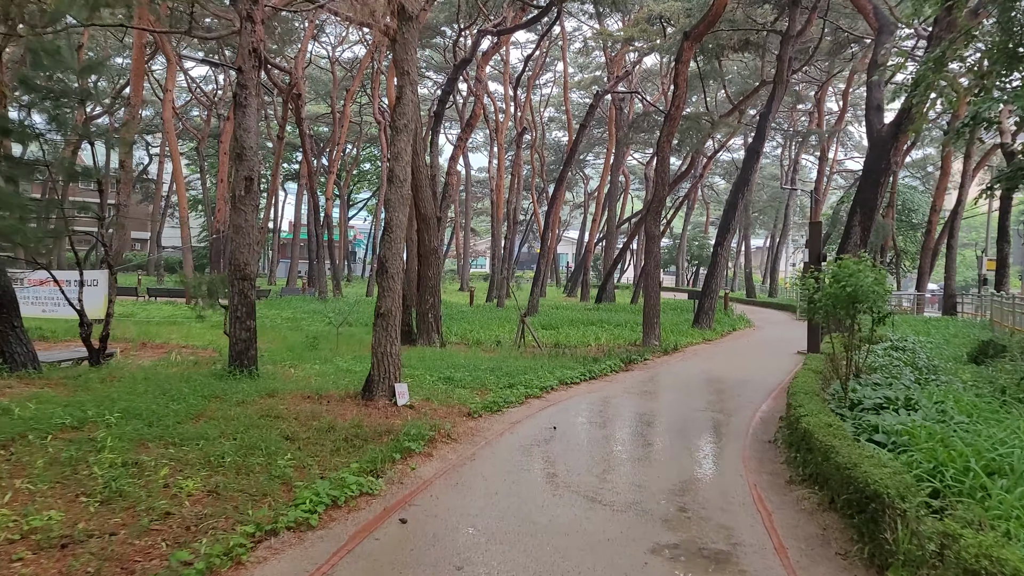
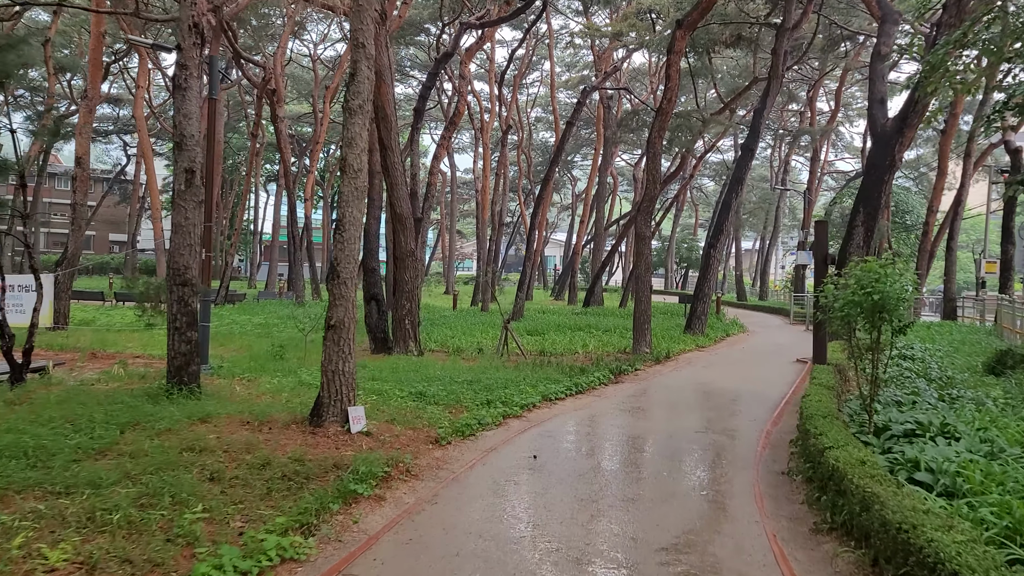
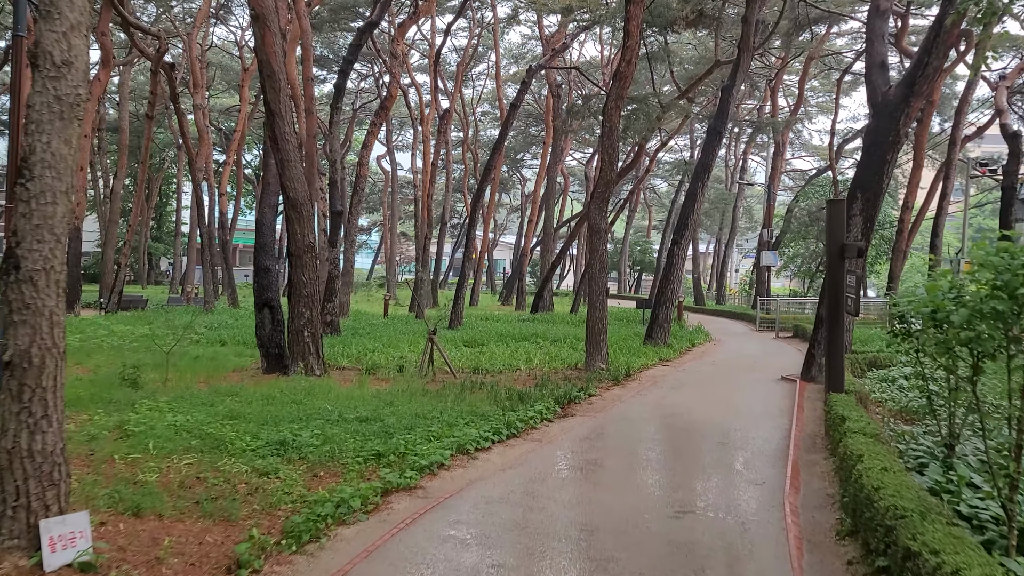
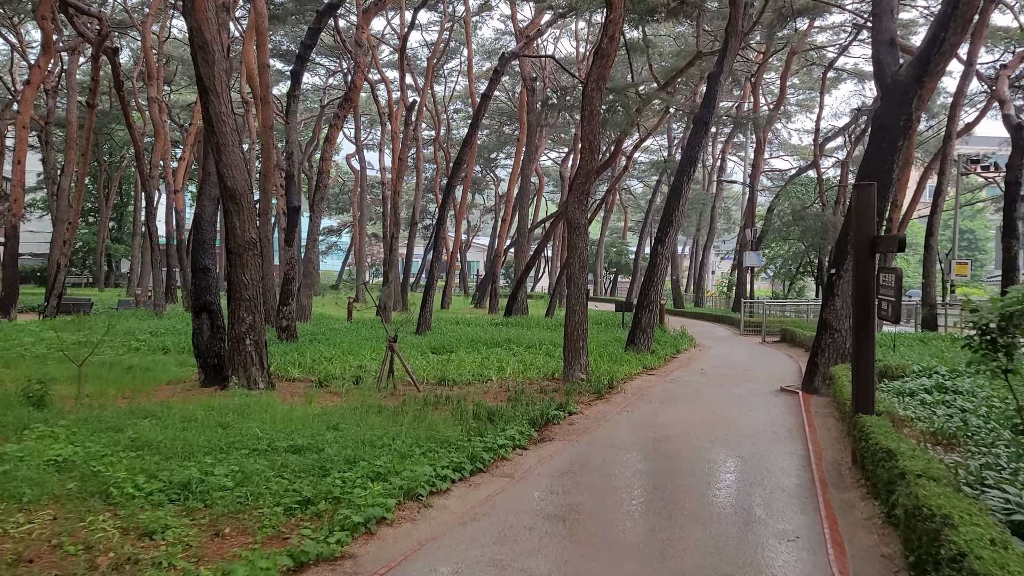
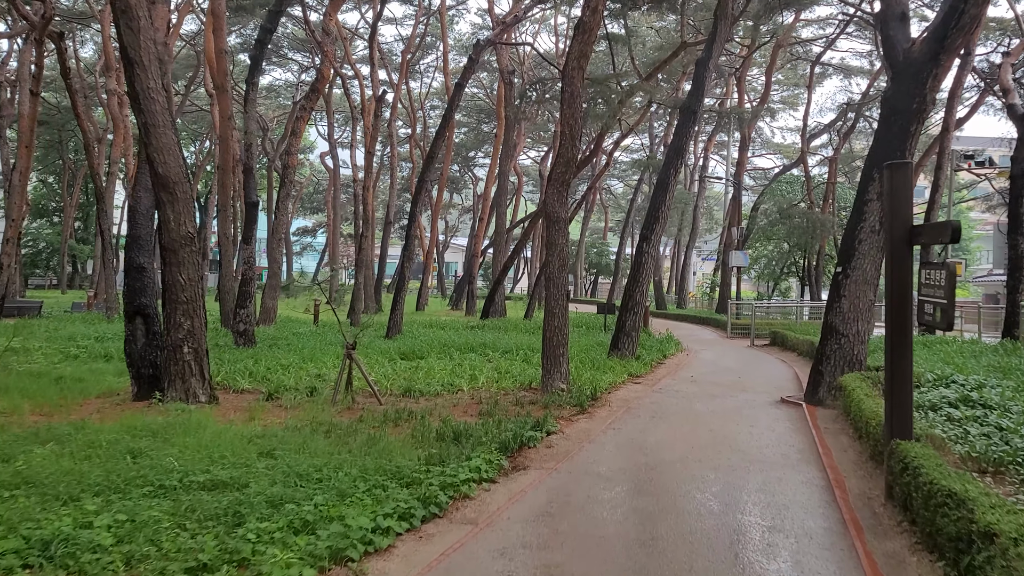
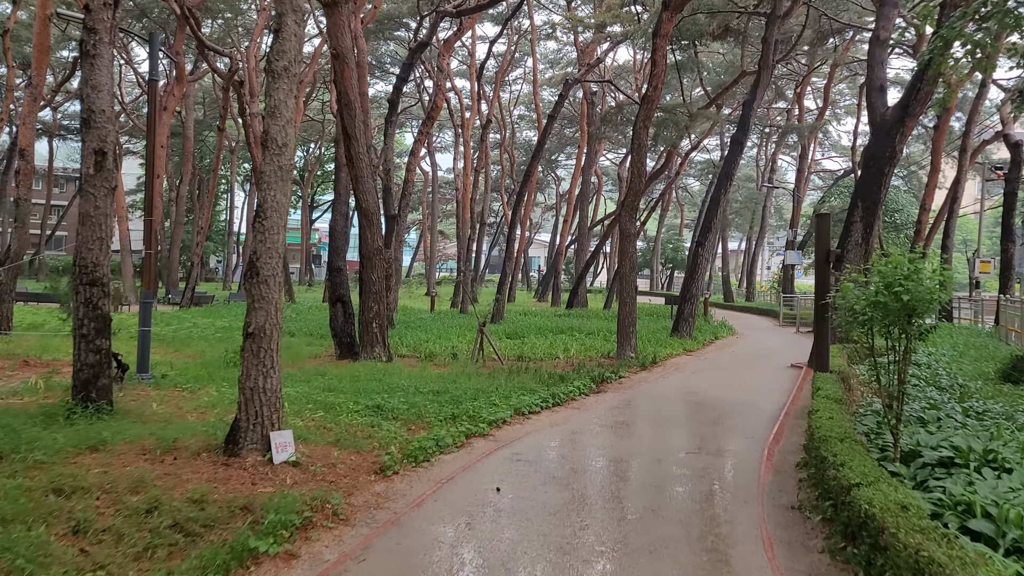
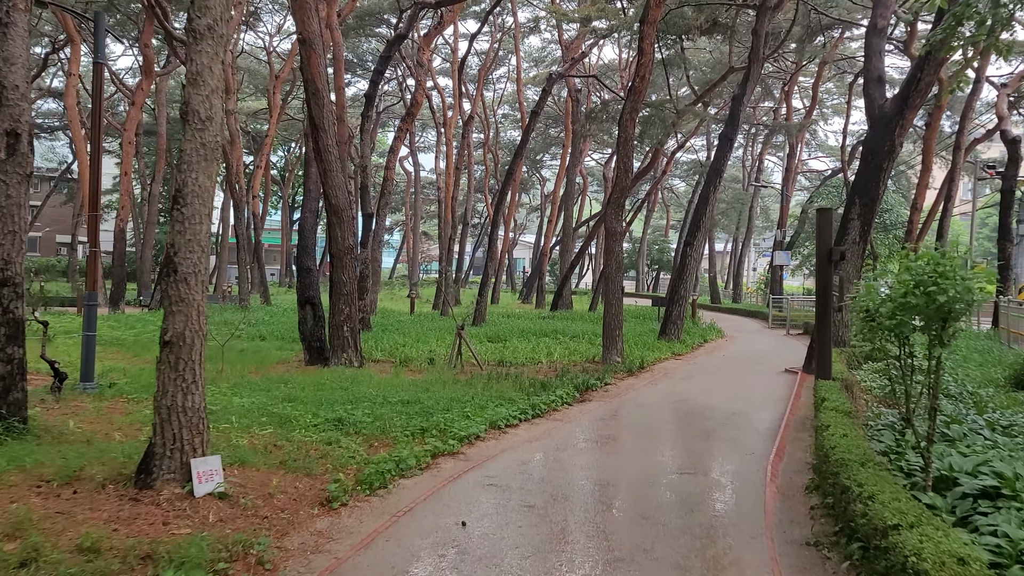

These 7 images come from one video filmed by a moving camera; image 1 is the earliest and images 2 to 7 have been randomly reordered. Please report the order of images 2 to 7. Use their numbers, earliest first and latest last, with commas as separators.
2, 6, 7, 3, 4, 5
